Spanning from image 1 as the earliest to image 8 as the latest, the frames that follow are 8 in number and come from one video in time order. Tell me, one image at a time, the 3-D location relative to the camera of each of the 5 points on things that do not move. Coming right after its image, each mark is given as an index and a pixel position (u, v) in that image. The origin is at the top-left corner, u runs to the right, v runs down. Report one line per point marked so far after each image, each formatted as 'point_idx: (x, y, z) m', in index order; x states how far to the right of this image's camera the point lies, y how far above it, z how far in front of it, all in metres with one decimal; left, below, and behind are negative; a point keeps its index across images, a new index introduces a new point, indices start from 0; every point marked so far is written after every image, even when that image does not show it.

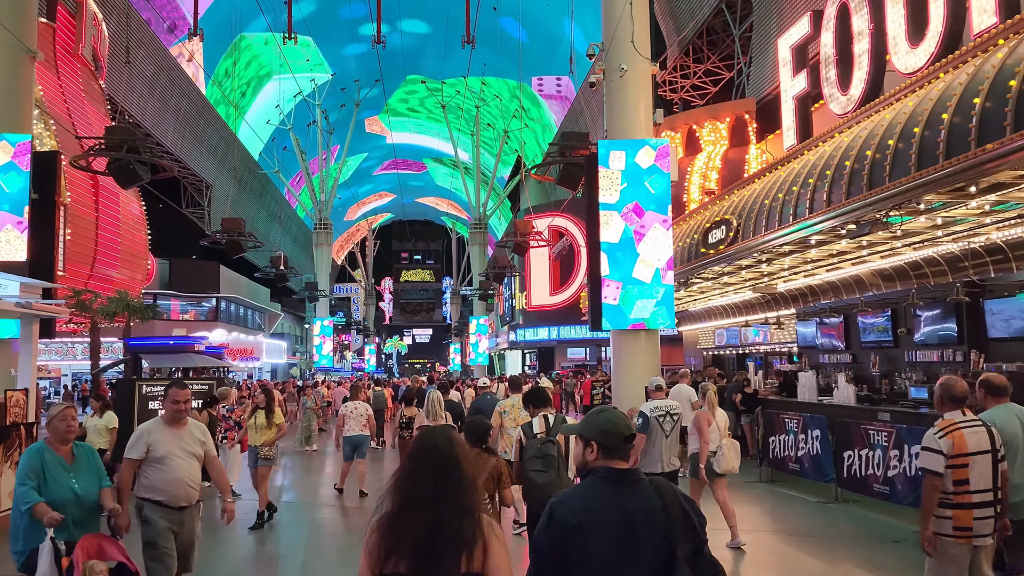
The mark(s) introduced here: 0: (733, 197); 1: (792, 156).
0: (+4.1, +1.7, +15.4) m
1: (+4.5, +2.1, +13.4) m
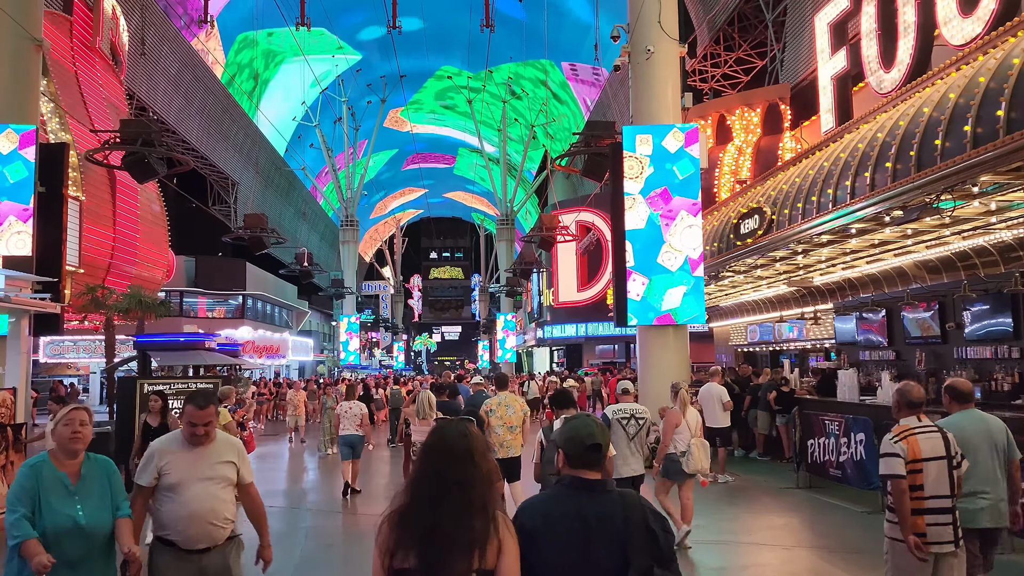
0: (+4.5, +1.9, +14.6) m
1: (+4.8, +2.2, +12.6) m
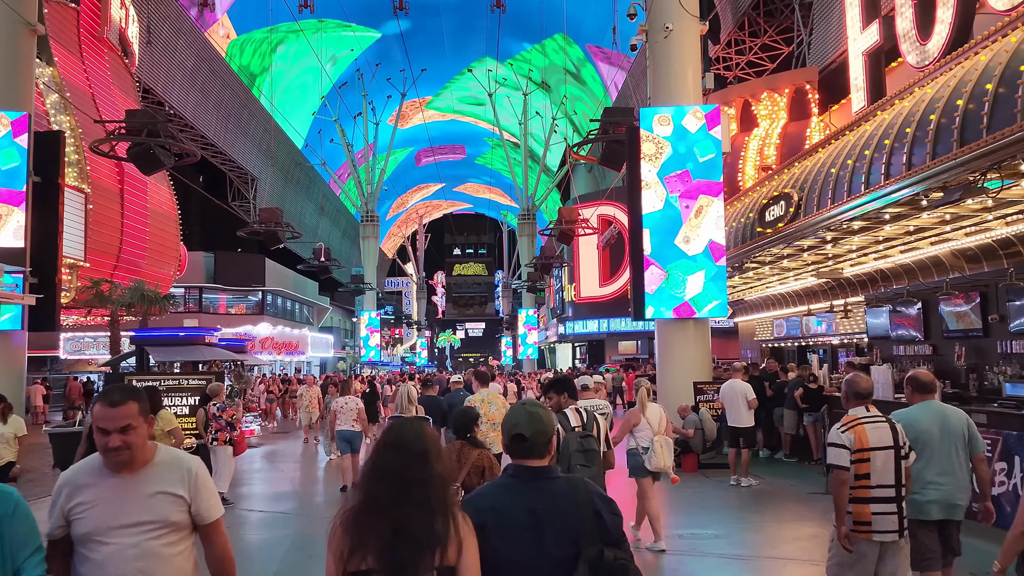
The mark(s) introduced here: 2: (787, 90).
0: (+4.7, +2.0, +13.8) m
1: (+4.9, +2.4, +11.8) m
2: (+6.2, +4.5, +19.1) m
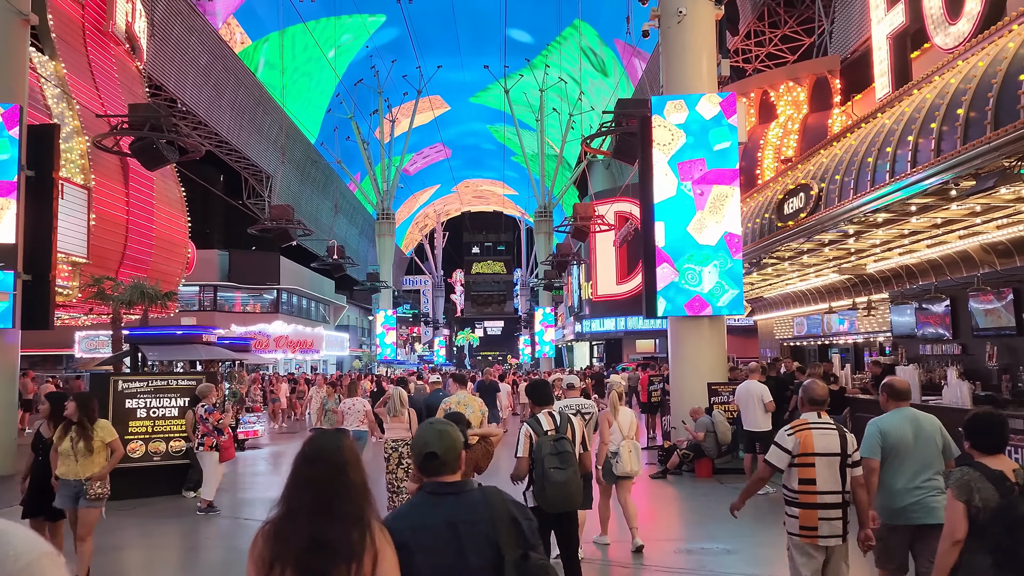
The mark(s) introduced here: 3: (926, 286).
0: (+4.8, +2.1, +13.2) m
1: (+5.0, +2.4, +11.2) m
2: (+6.5, +4.6, +18.4) m
3: (+6.5, 0.0, +13.3) m
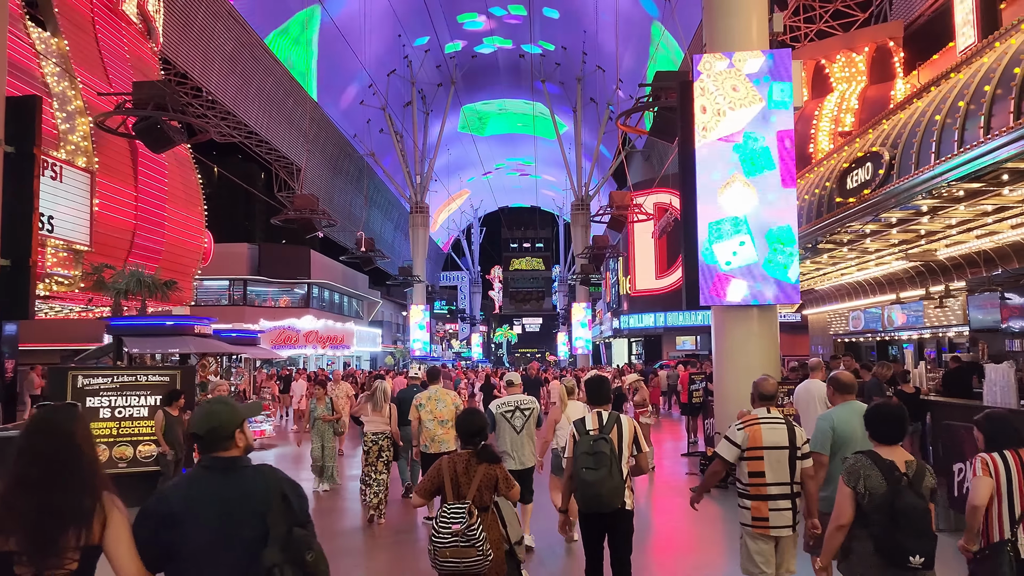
0: (+5.1, +2.2, +11.6) m
1: (+5.2, +2.6, +9.5) m
2: (+7.0, +4.8, +16.7) m
3: (+6.9, +0.2, +11.6) m
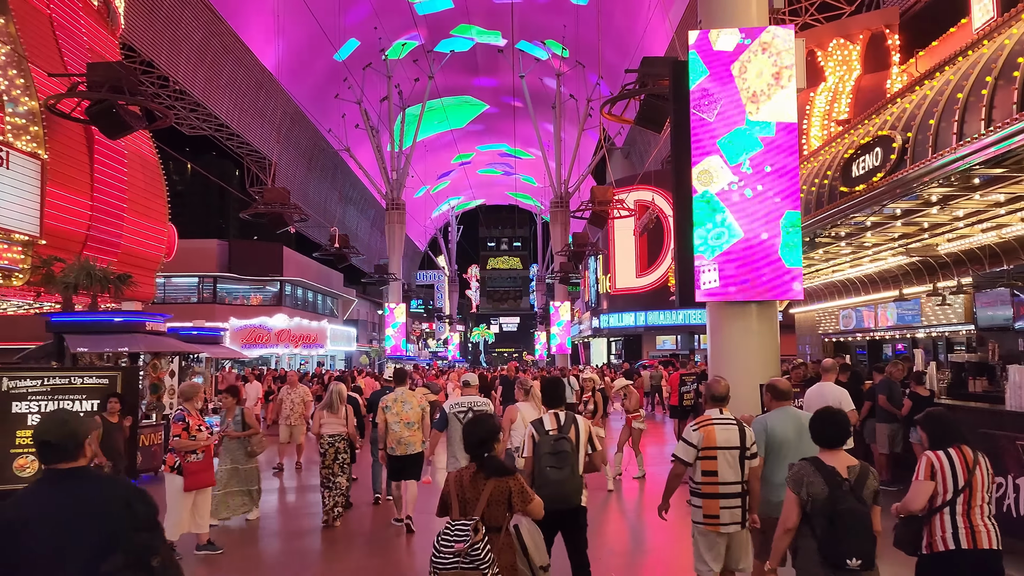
0: (+4.8, +2.3, +10.9) m
1: (+5.0, +2.6, +8.8) m
2: (+6.7, +4.8, +16.0) m
3: (+6.6, +0.3, +10.9) m
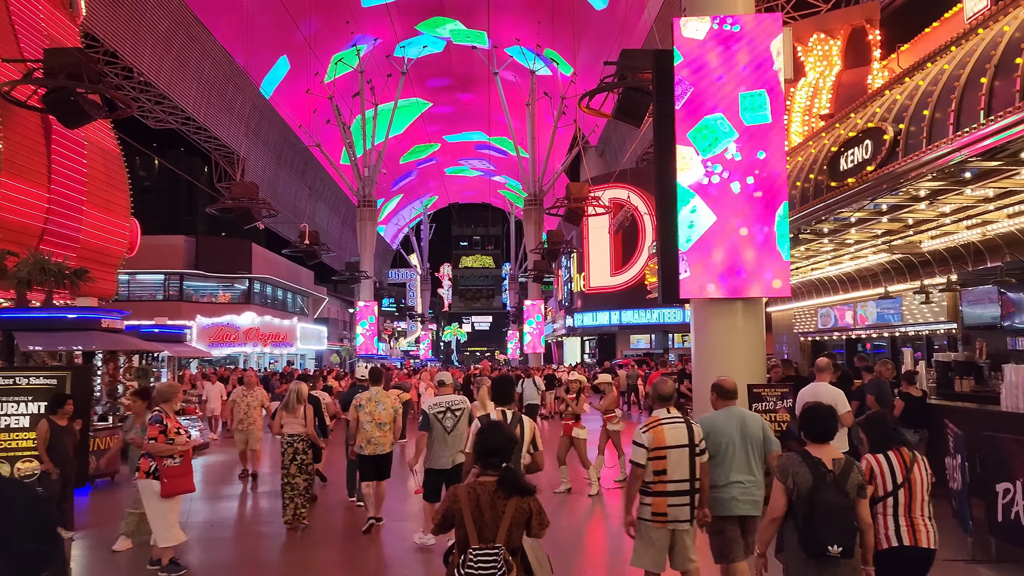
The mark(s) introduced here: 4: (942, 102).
0: (+4.6, +2.3, +10.6) m
1: (+4.8, +2.7, +8.6) m
2: (+6.2, +4.8, +15.8) m
3: (+6.3, +0.3, +10.7) m
4: (+4.2, +1.8, +8.3) m
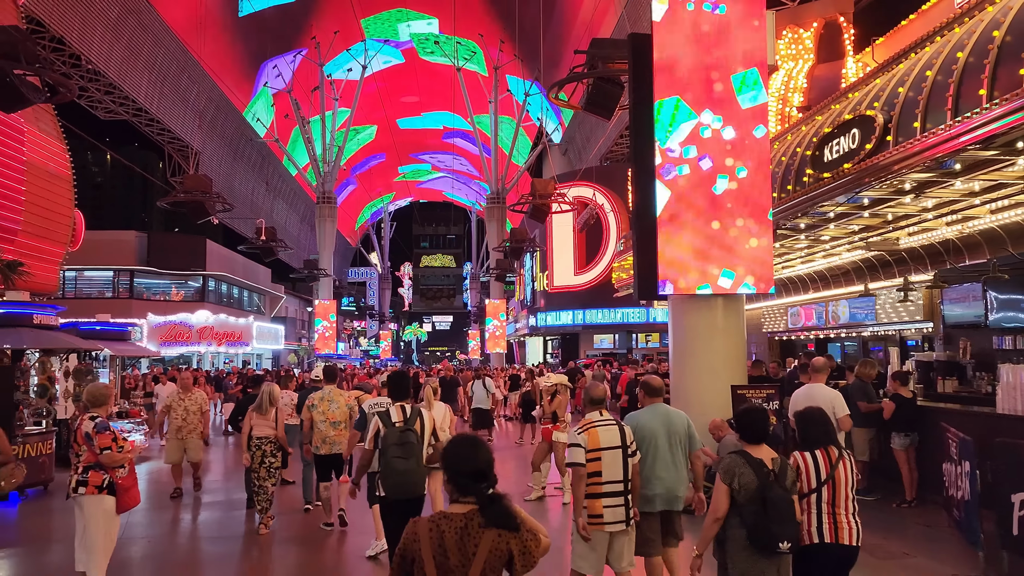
0: (+4.2, +2.4, +10.2) m
1: (+4.5, +2.7, +8.2) m
2: (+5.6, +4.9, +15.5) m
3: (+5.9, +0.3, +10.4) m
4: (+4.0, +1.9, +7.9) m
